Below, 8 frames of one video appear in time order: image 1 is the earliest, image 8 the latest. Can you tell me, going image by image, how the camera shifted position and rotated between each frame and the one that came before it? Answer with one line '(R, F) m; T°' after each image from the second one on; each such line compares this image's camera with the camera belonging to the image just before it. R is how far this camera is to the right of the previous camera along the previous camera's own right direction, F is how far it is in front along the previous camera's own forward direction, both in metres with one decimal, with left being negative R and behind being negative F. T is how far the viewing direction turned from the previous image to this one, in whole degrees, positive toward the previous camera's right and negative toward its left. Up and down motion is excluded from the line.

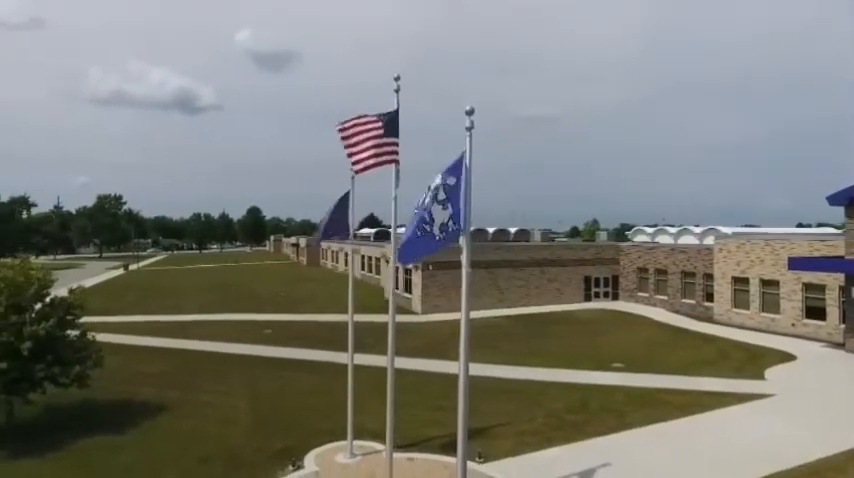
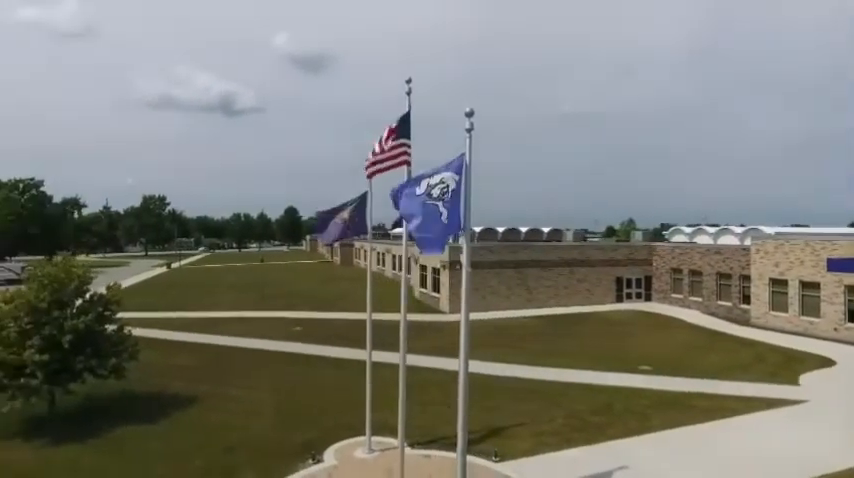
(+0.5, -0.1) m; -4°
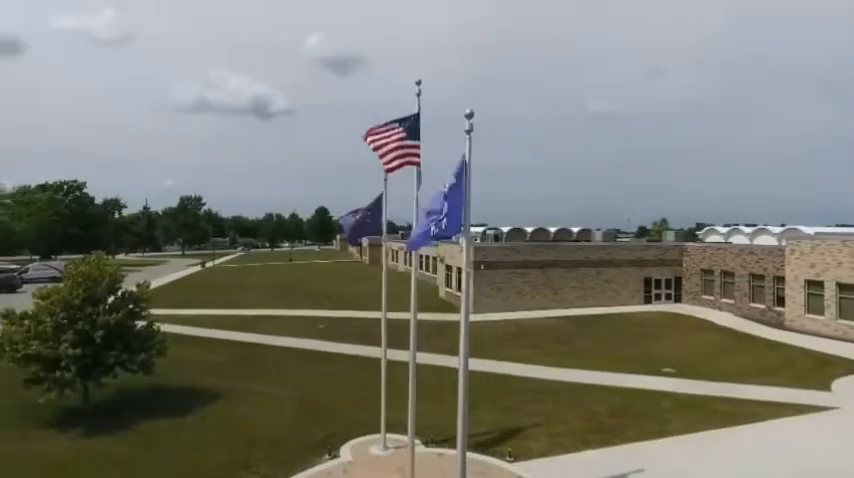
(+0.4, -0.1) m; -3°
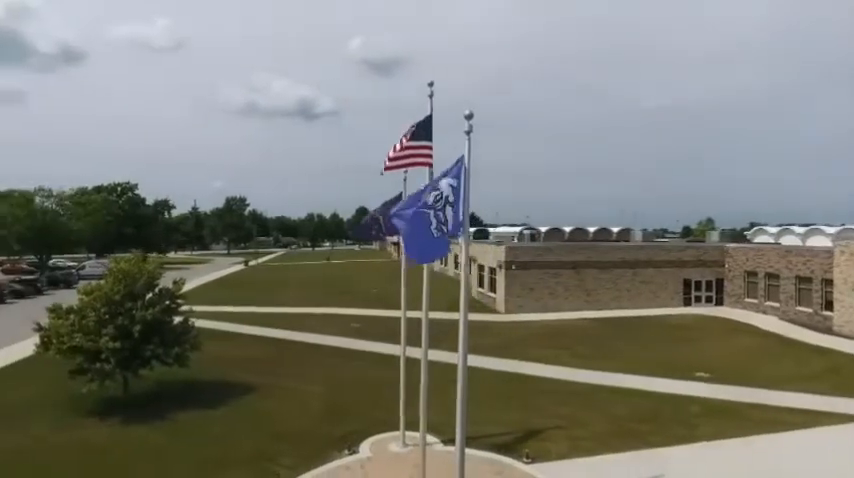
(+0.6, -0.1) m; -4°
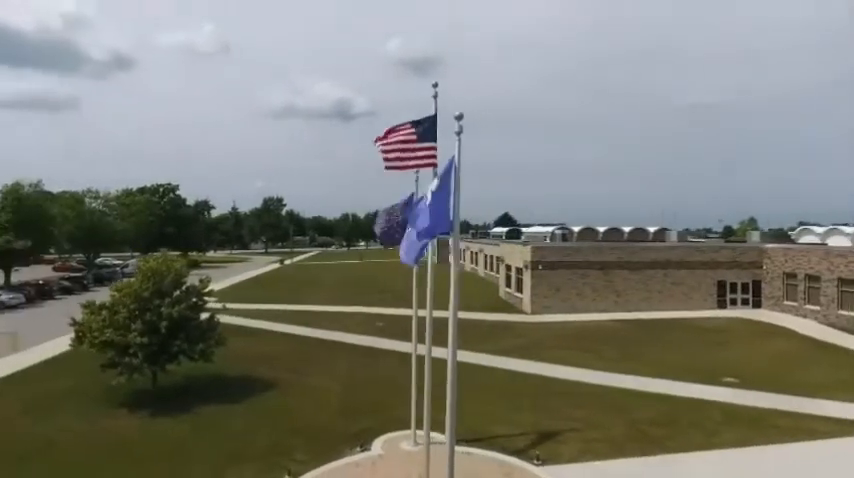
(+0.7, 0.0) m; -4°
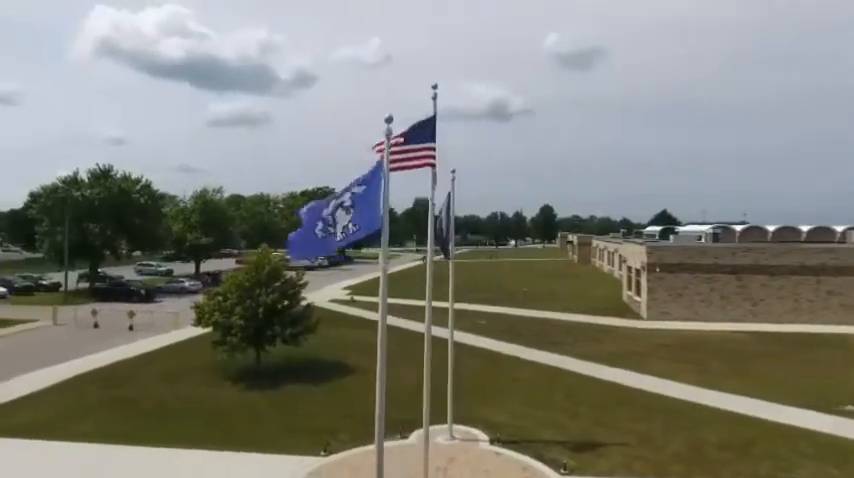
(+3.4, +0.2) m; -17°
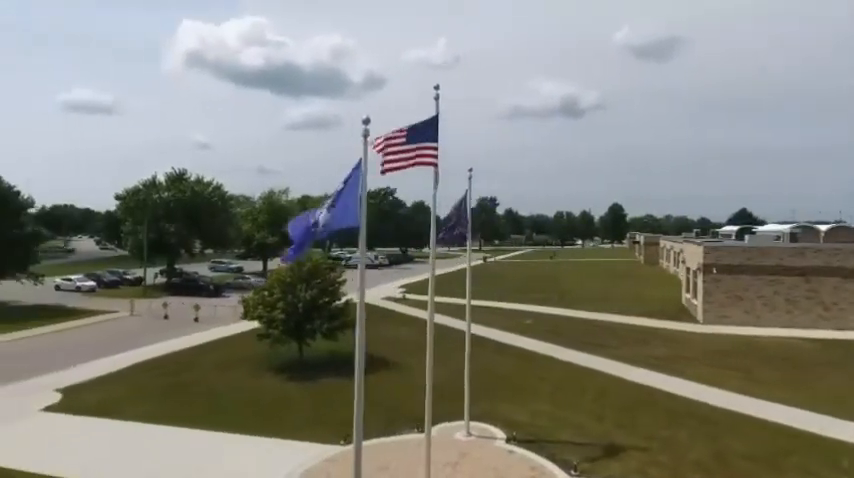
(+1.4, -0.1) m; -7°
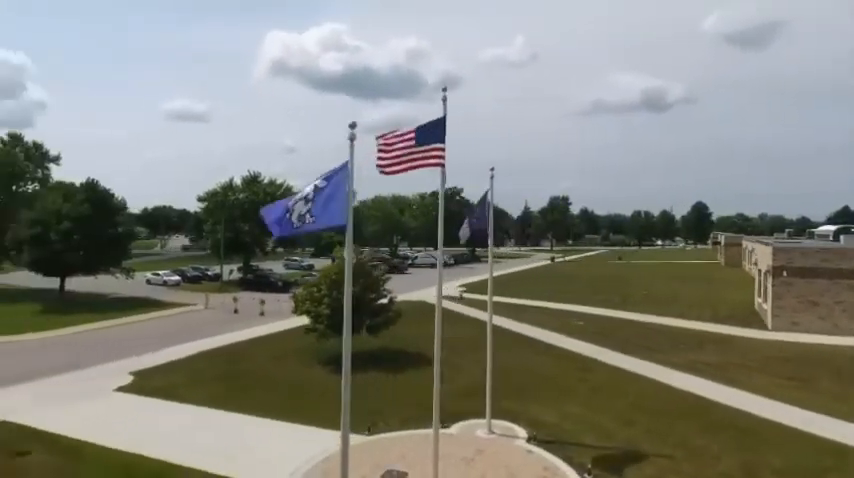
(+1.5, -0.2) m; -8°
